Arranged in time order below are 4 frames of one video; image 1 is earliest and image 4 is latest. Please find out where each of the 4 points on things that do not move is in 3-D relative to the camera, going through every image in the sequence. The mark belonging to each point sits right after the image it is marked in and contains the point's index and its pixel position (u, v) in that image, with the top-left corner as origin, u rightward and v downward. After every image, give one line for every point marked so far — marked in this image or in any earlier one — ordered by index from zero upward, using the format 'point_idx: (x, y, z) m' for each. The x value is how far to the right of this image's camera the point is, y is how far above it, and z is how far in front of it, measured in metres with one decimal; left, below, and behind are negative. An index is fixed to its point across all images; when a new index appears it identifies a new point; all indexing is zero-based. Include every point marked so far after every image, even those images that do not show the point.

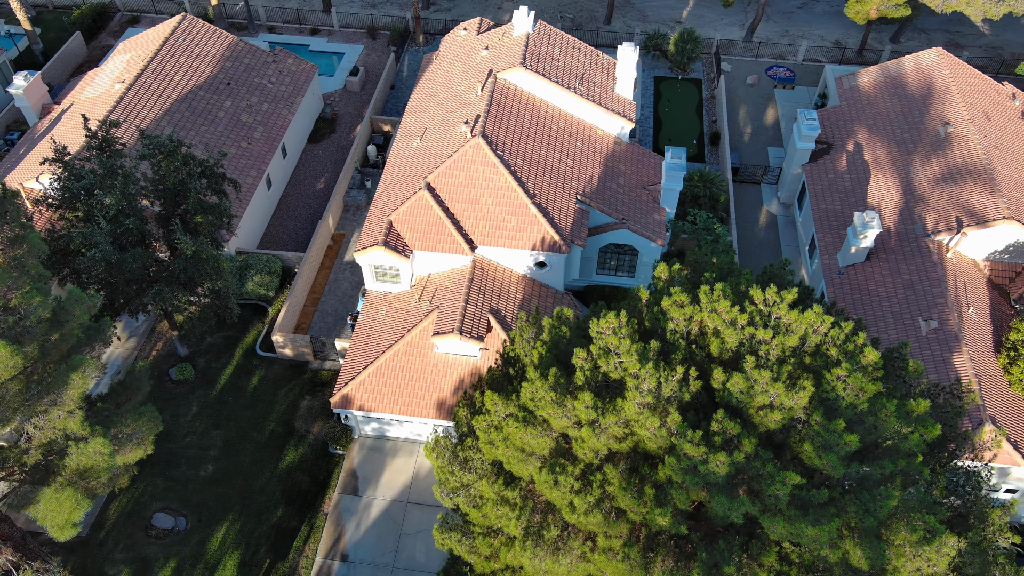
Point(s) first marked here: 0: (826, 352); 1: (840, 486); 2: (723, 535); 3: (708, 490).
0: (+7.2, -1.5, +18.5) m
1: (+7.2, -4.3, +17.6) m
2: (+4.7, -5.6, +17.9) m
3: (+4.2, -4.3, +17.2) m
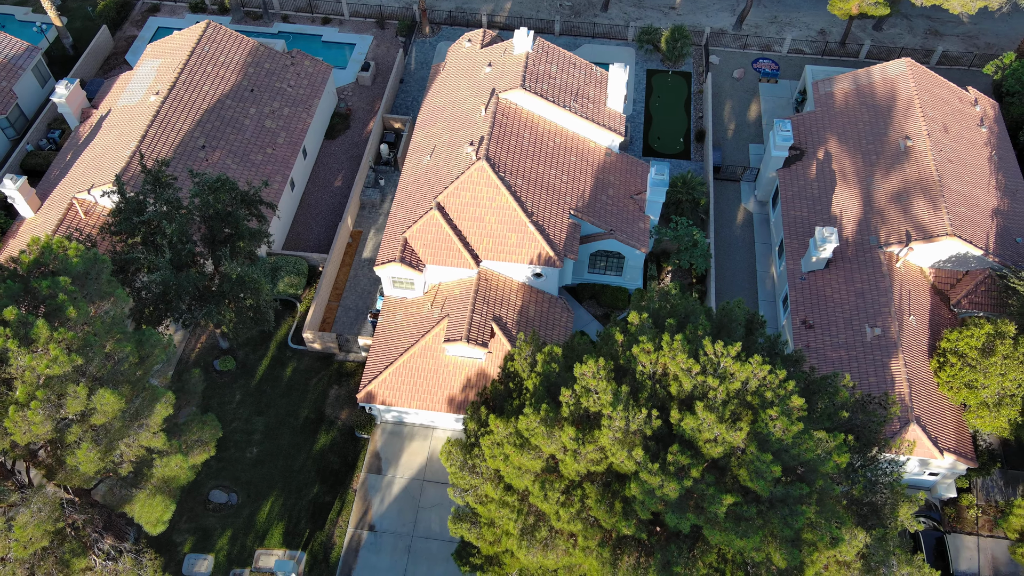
0: (+7.2, -3.0, +23.1) m
1: (+7.1, -5.9, +22.5) m
2: (+4.6, -7.1, +22.9) m
3: (+4.1, -5.9, +22.1) m
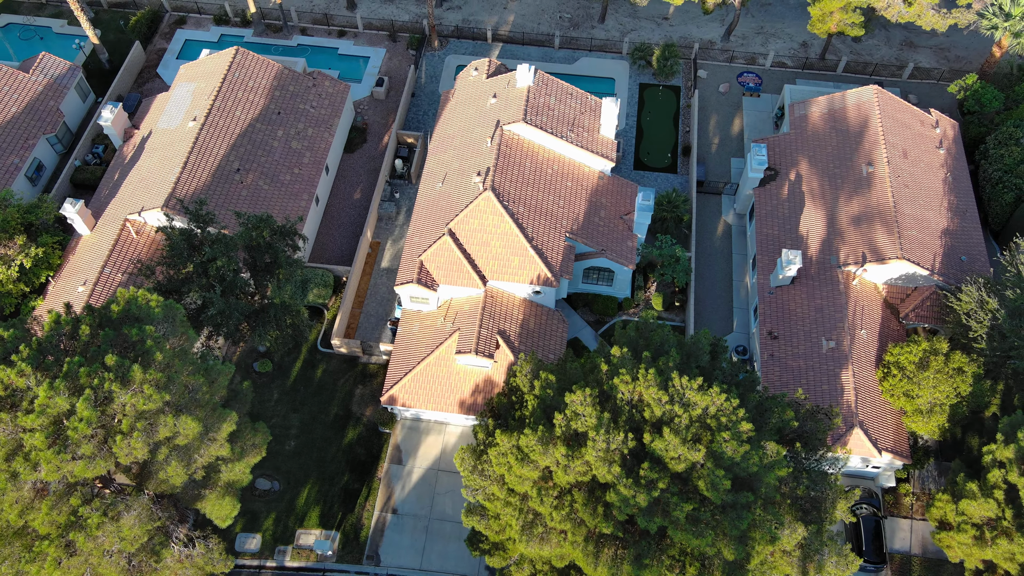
0: (+7.3, -4.6, +28.3) m
1: (+7.2, -7.5, +27.8) m
2: (+4.7, -8.7, +28.4) m
3: (+4.2, -7.5, +27.5) m
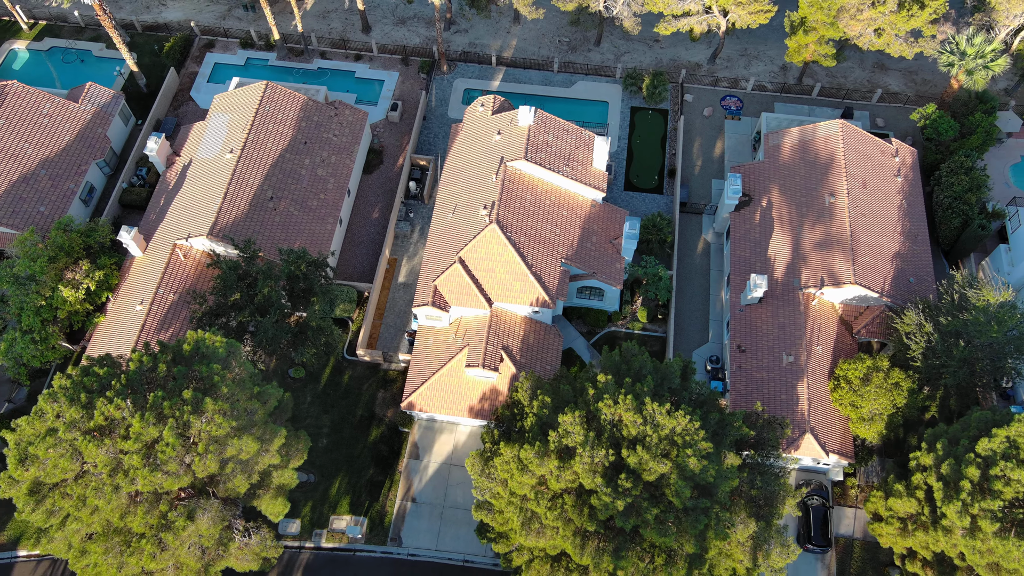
0: (+7.3, -6.4, +34.4) m
1: (+7.3, -9.3, +34.1) m
2: (+4.8, -10.5, +34.8) m
3: (+4.3, -9.3, +33.8) m
